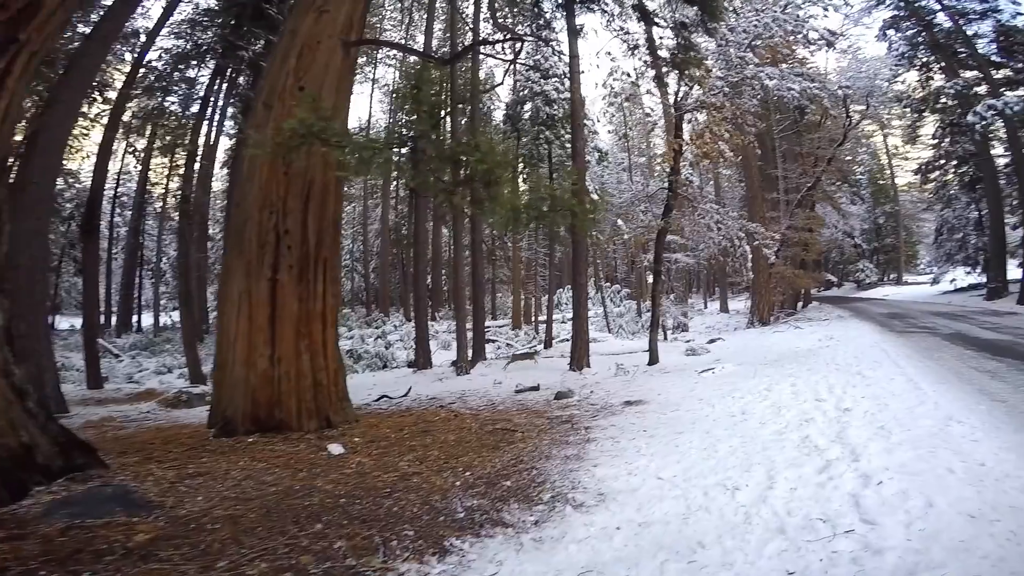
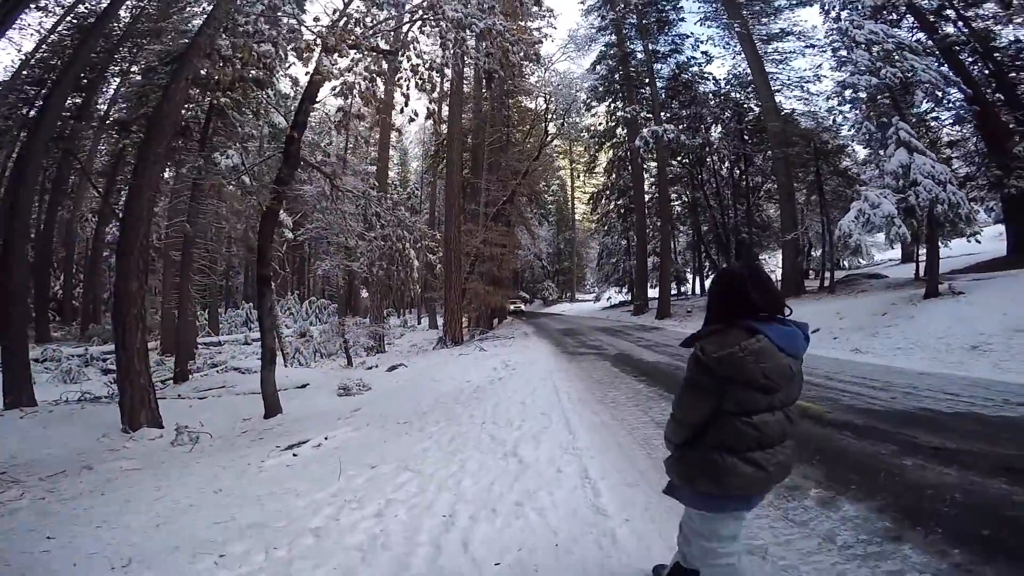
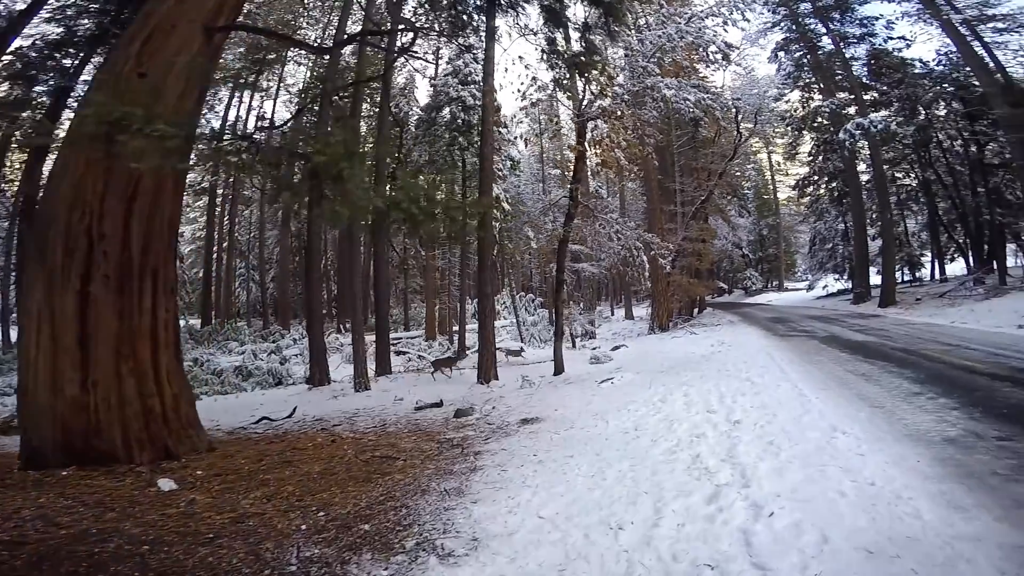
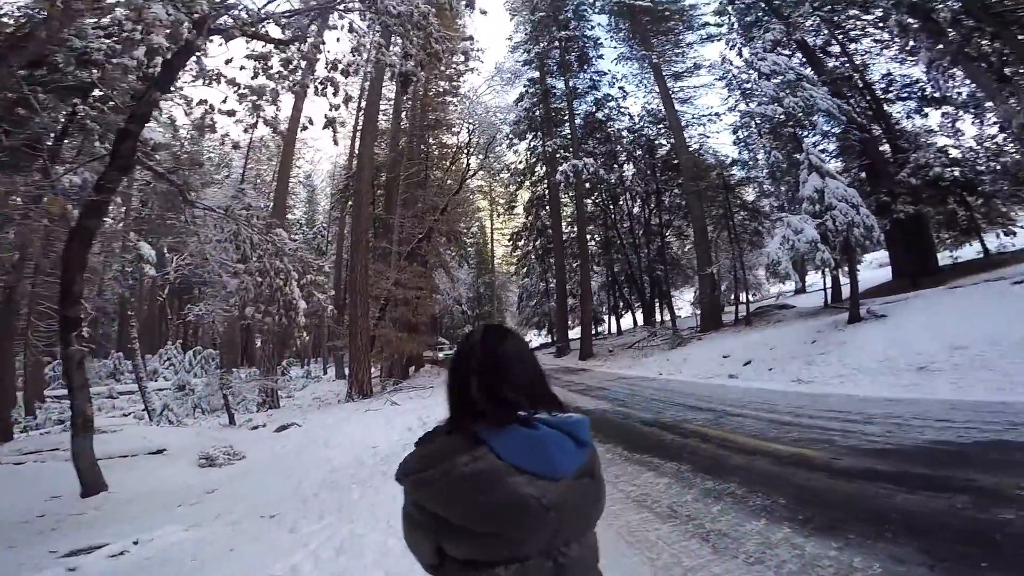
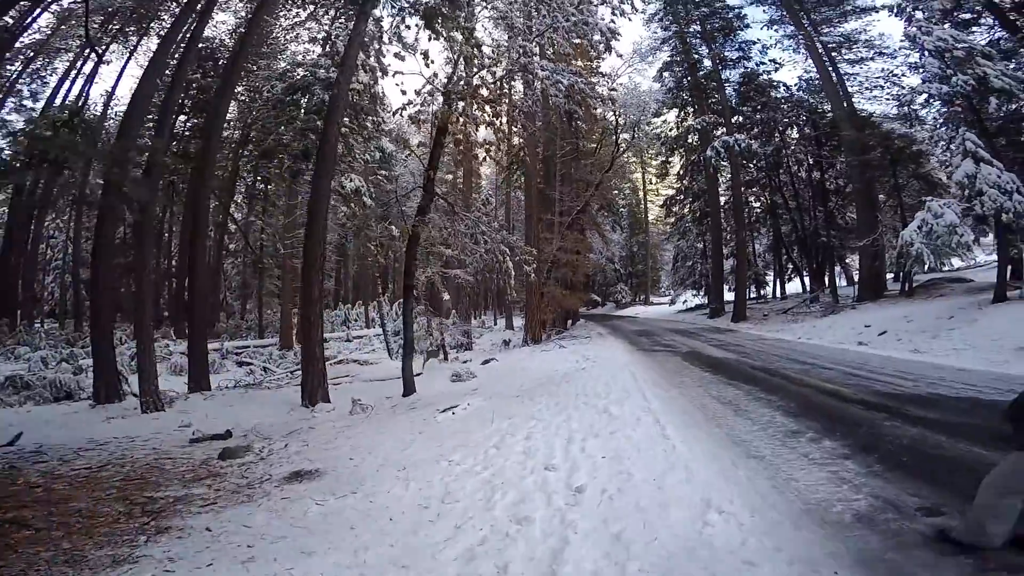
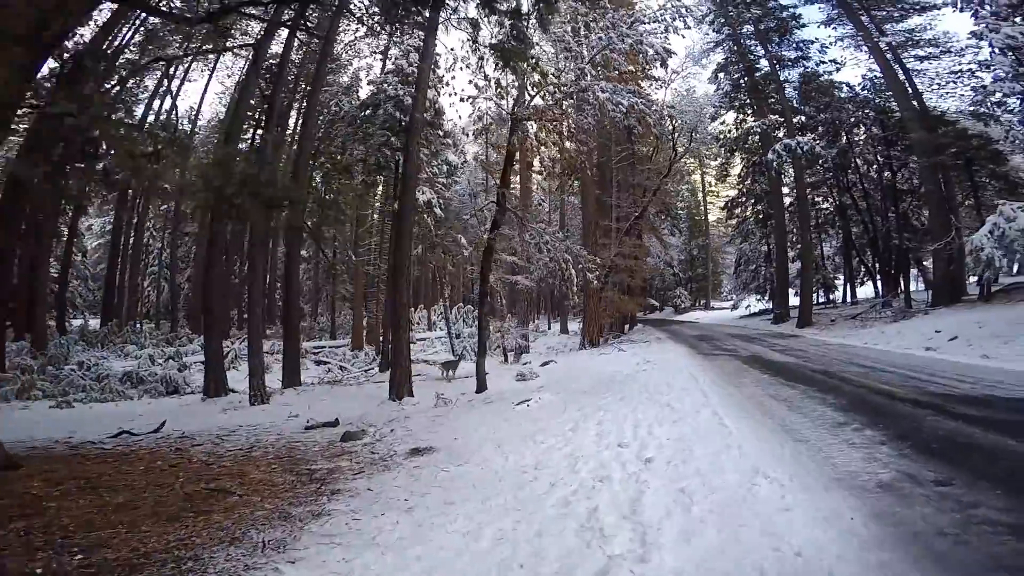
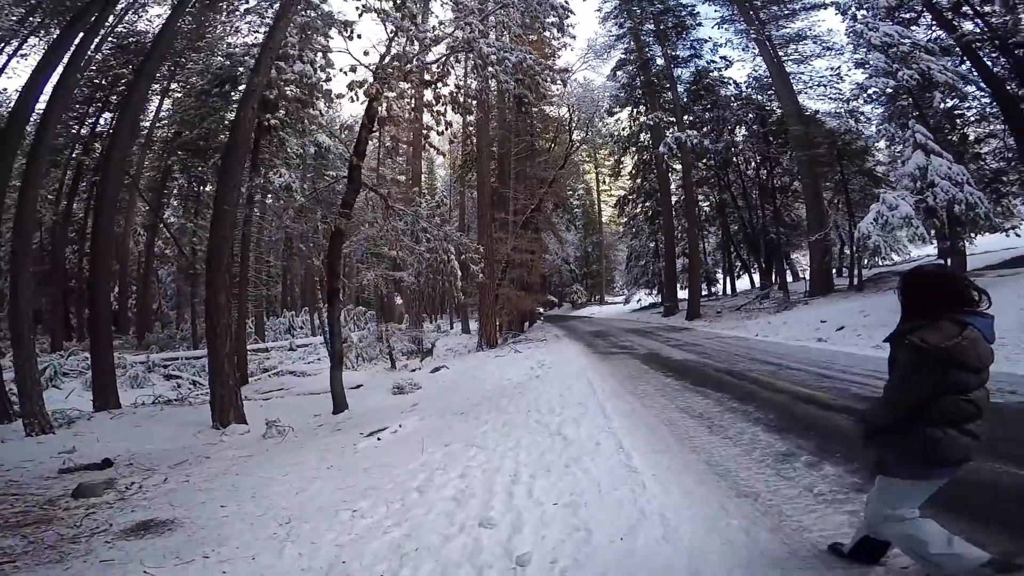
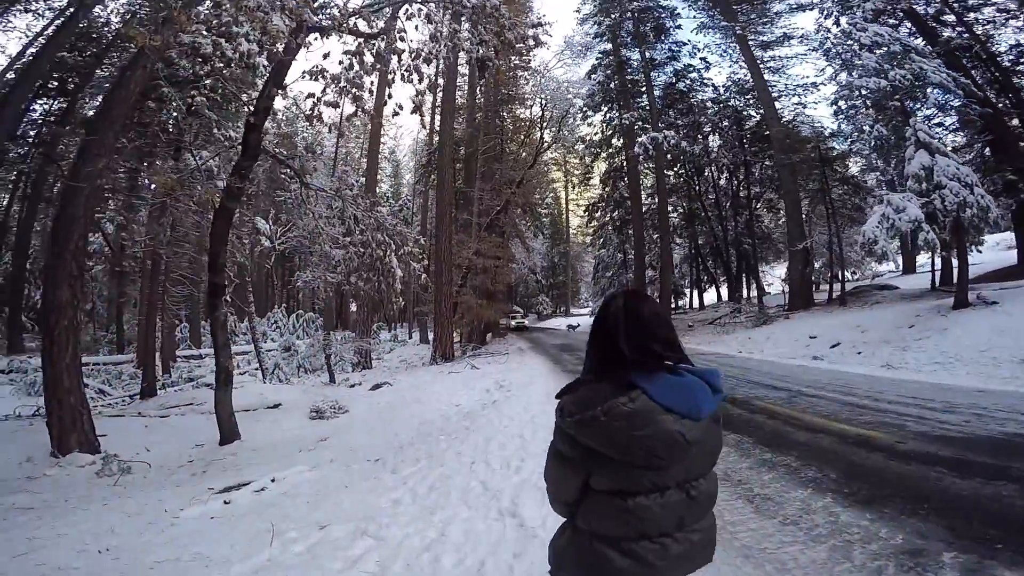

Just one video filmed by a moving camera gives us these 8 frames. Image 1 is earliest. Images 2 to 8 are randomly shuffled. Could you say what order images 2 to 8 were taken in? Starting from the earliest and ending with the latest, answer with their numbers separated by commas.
3, 6, 5, 7, 2, 8, 4
